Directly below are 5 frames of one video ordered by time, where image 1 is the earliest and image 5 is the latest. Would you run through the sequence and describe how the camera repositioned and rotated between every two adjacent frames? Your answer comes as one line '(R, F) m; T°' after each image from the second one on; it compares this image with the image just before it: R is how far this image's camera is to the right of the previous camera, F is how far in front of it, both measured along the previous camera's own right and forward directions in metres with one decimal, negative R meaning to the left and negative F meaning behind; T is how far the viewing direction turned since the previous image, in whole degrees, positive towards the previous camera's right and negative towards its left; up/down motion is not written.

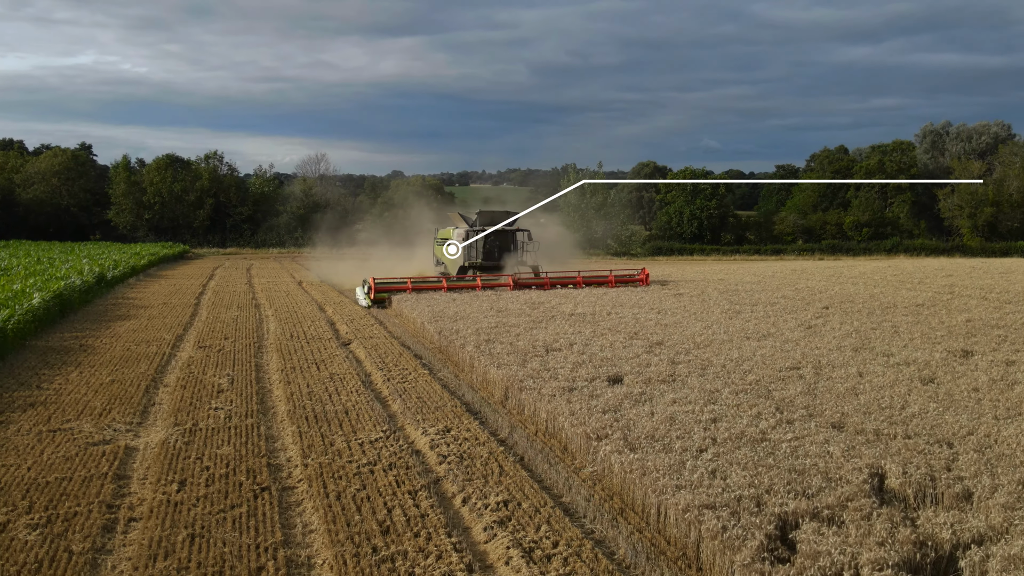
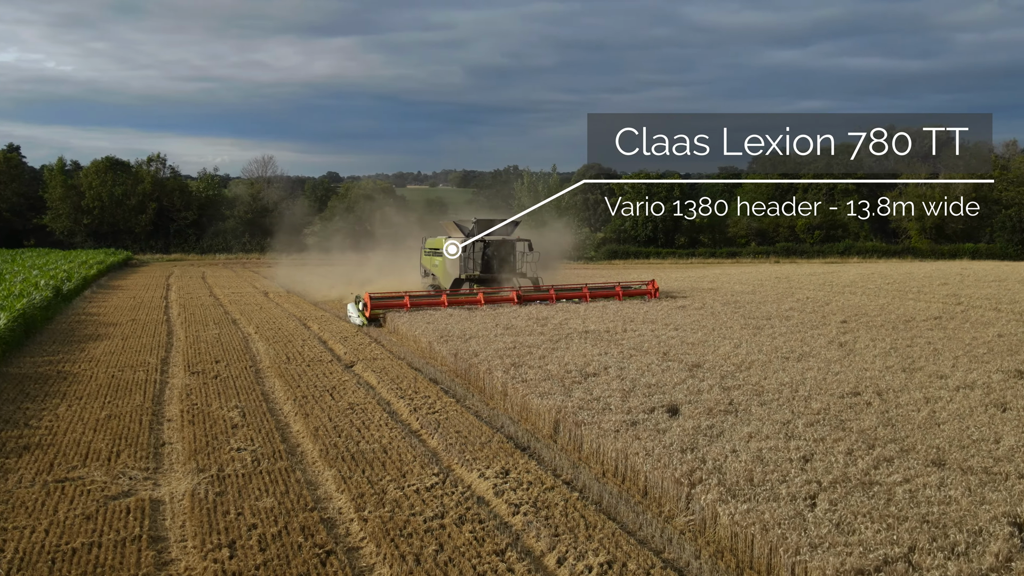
(-0.9, +0.7) m; +4°
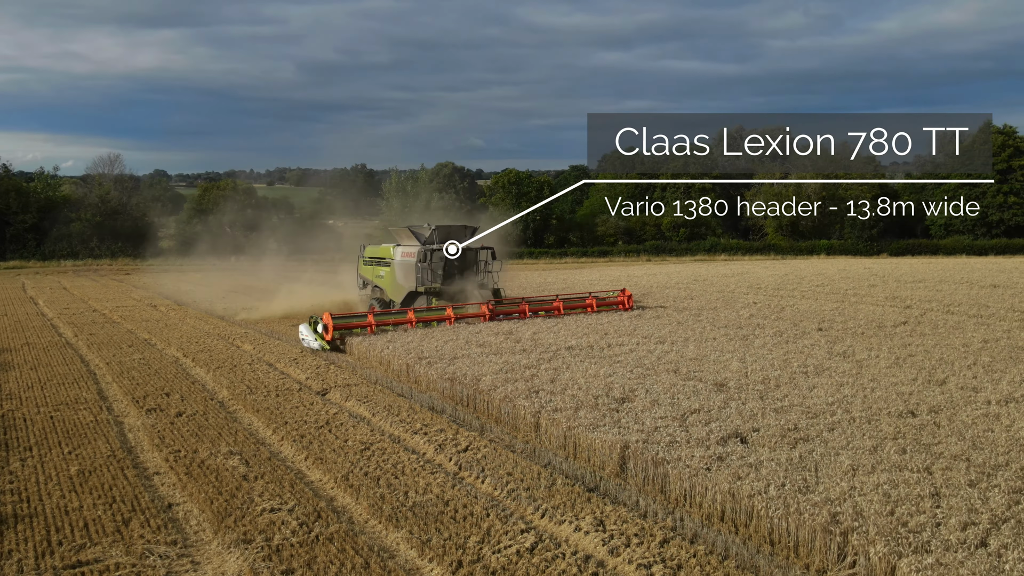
(-1.6, +1.0) m; +9°
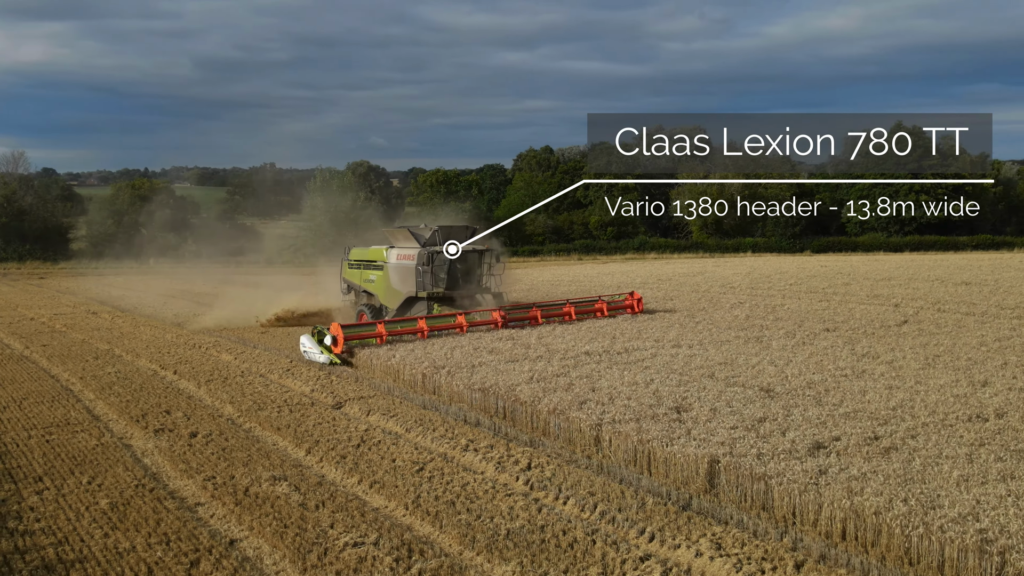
(-1.2, +0.6) m; +5°
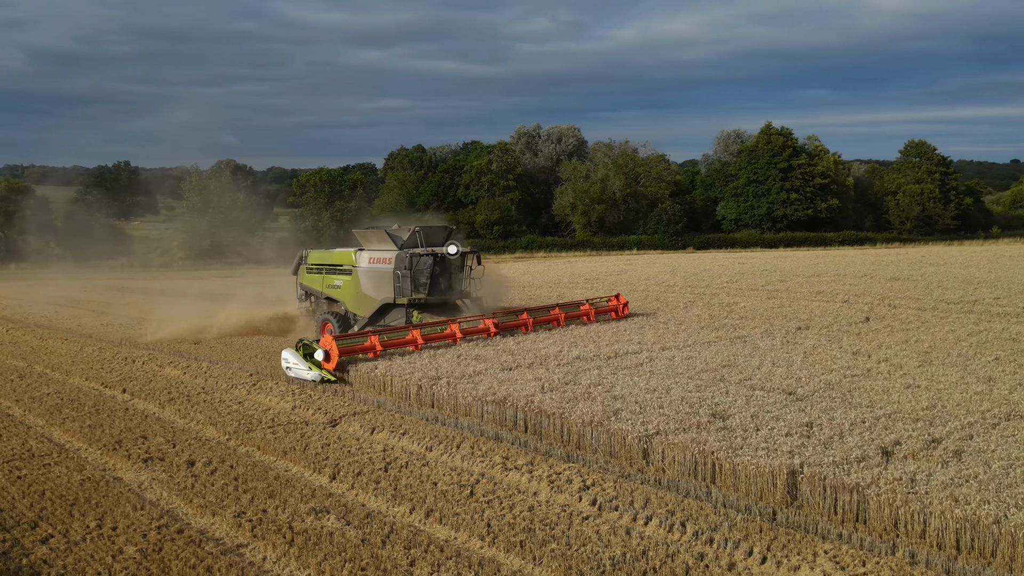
(-1.3, +0.6) m; +8°
